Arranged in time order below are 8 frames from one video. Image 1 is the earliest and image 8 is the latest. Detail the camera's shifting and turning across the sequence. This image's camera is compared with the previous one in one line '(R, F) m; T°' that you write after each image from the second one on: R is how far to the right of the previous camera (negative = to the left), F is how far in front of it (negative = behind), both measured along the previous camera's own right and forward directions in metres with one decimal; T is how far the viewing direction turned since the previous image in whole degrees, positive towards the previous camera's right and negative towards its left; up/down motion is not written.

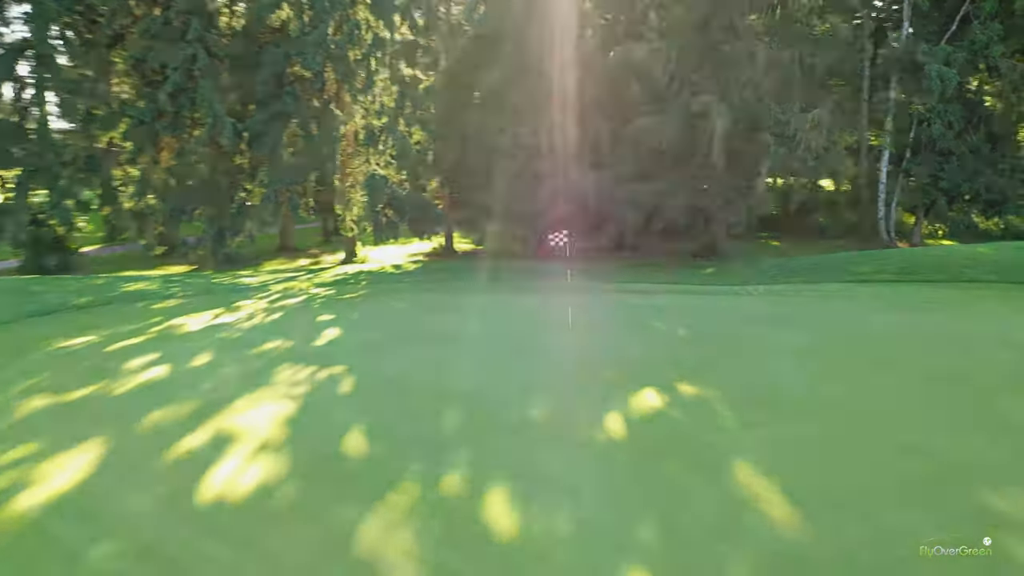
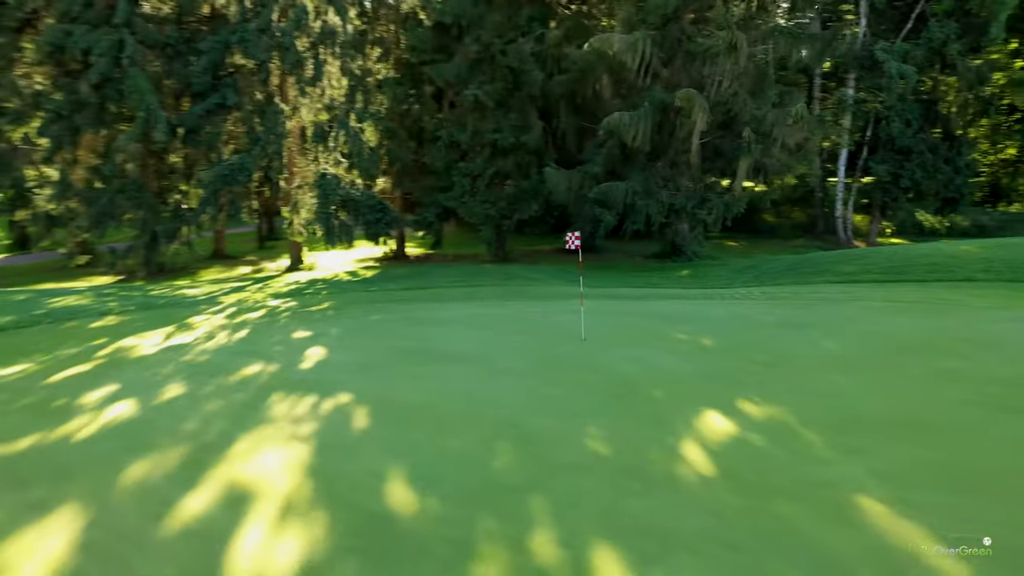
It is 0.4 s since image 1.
(-1.0, +1.1) m; +6°
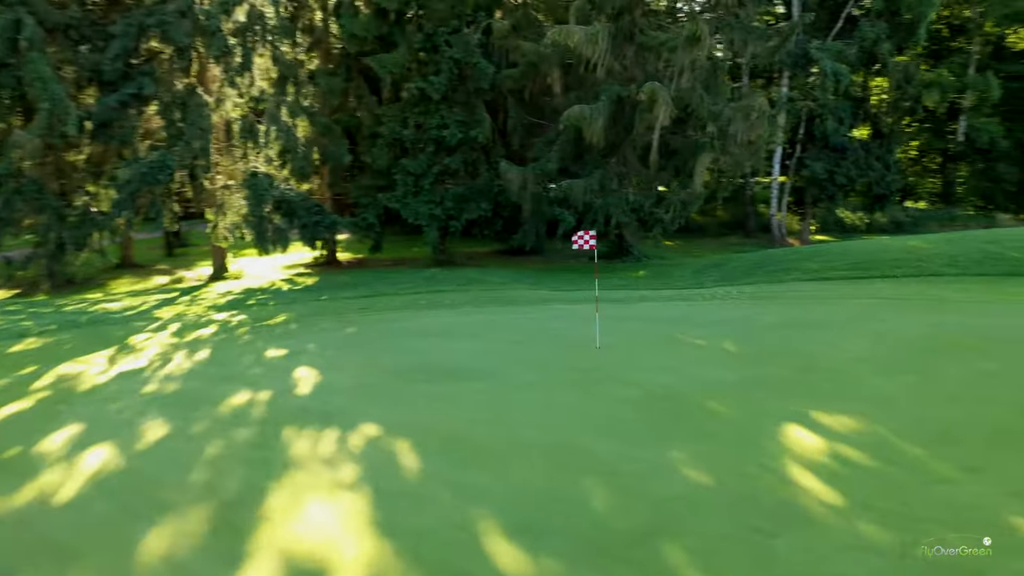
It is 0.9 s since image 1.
(-1.1, +1.0) m; +8°
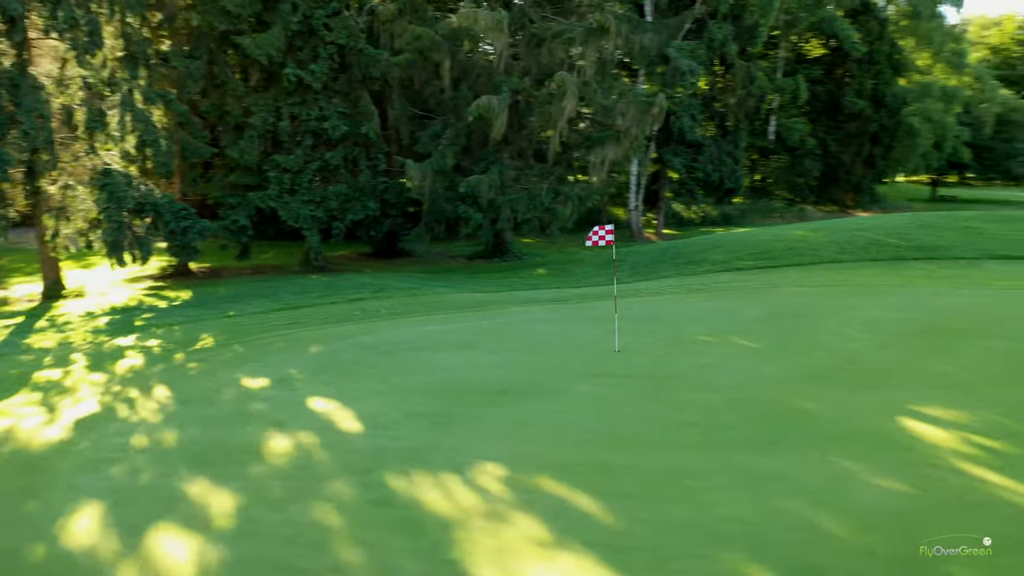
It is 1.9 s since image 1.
(-2.0, +1.1) m; +15°
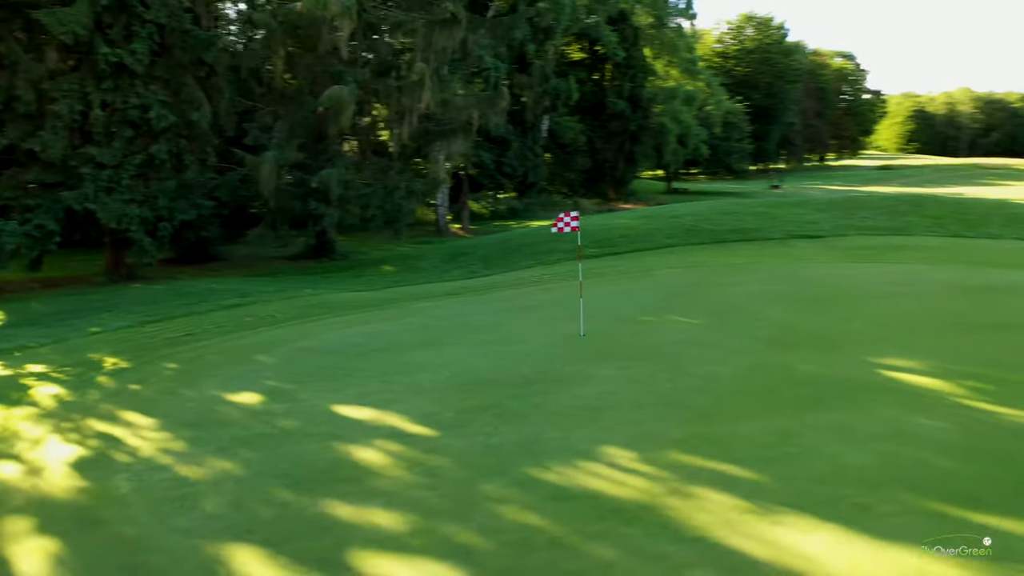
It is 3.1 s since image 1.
(-2.1, +0.5) m; +19°
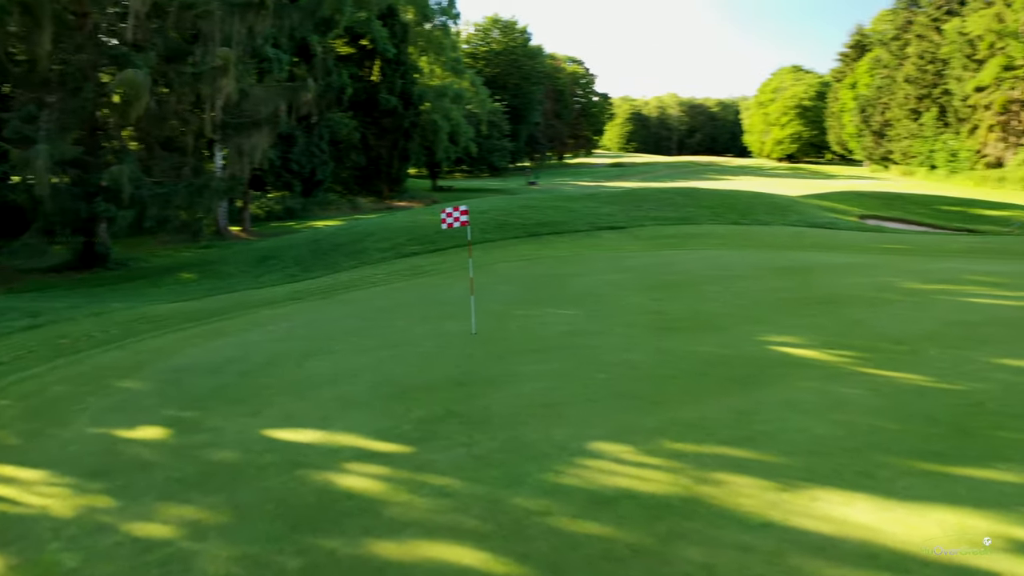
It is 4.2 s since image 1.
(-1.2, +0.5) m; +18°
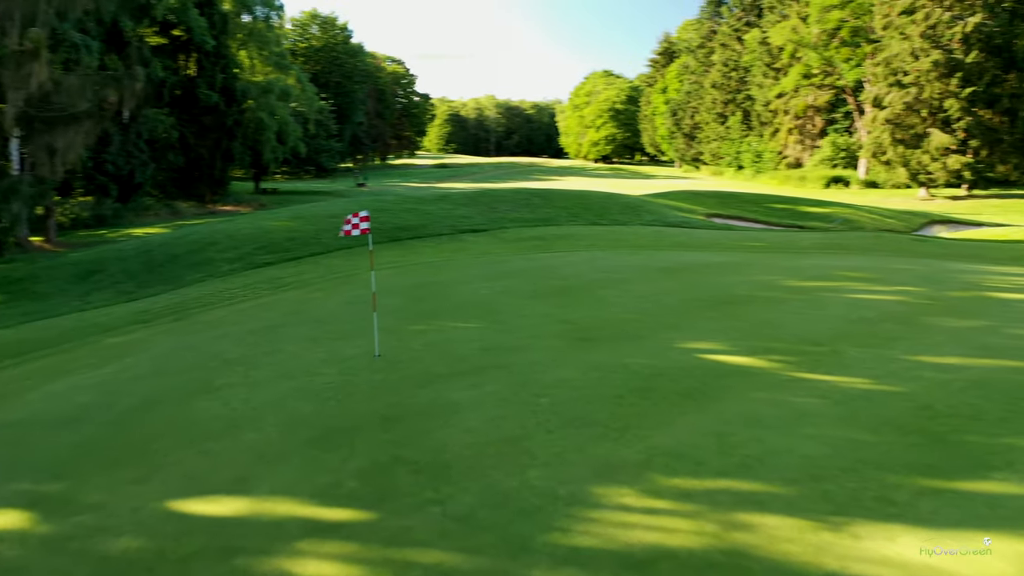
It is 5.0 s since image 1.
(-0.7, +0.8) m; +12°
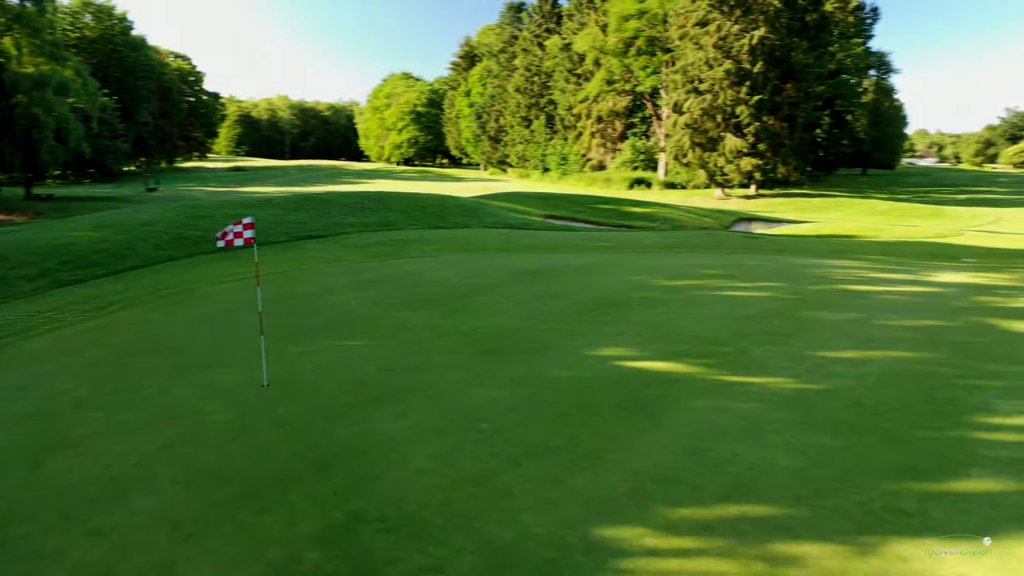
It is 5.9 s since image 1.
(-0.7, +0.7) m; +14°
